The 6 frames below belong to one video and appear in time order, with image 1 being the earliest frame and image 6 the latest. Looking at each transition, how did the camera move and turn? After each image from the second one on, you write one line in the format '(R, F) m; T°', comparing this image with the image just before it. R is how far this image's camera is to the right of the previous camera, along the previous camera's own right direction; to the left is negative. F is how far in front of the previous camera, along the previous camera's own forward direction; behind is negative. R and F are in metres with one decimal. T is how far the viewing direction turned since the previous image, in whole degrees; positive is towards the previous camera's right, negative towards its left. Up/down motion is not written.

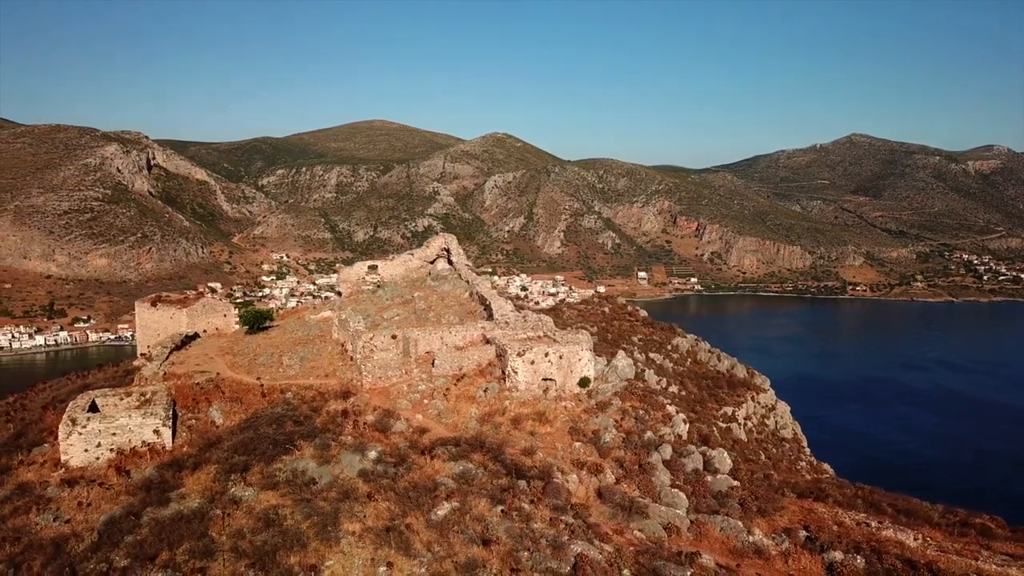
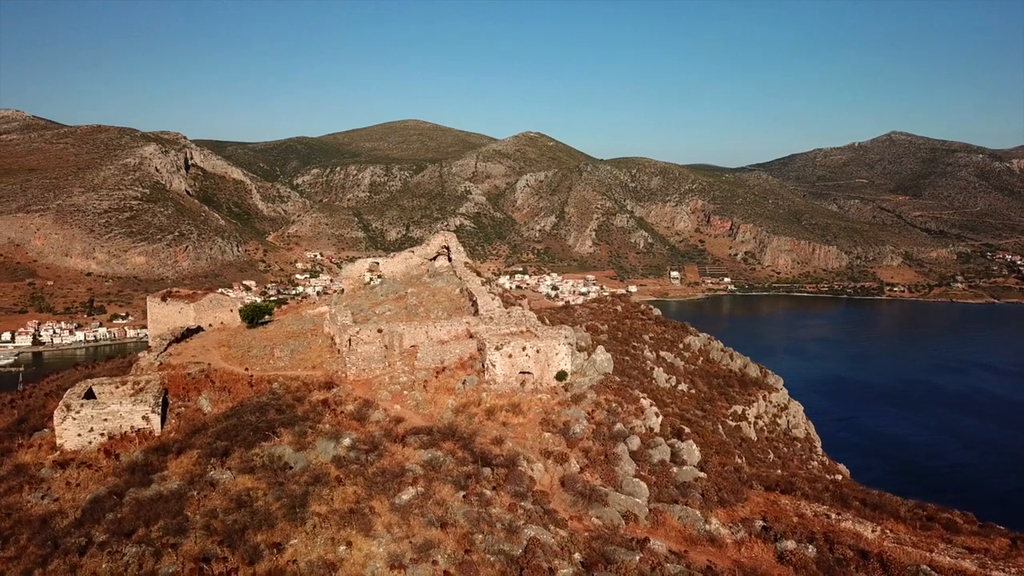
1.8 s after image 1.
(+0.8, -0.3) m; -2°
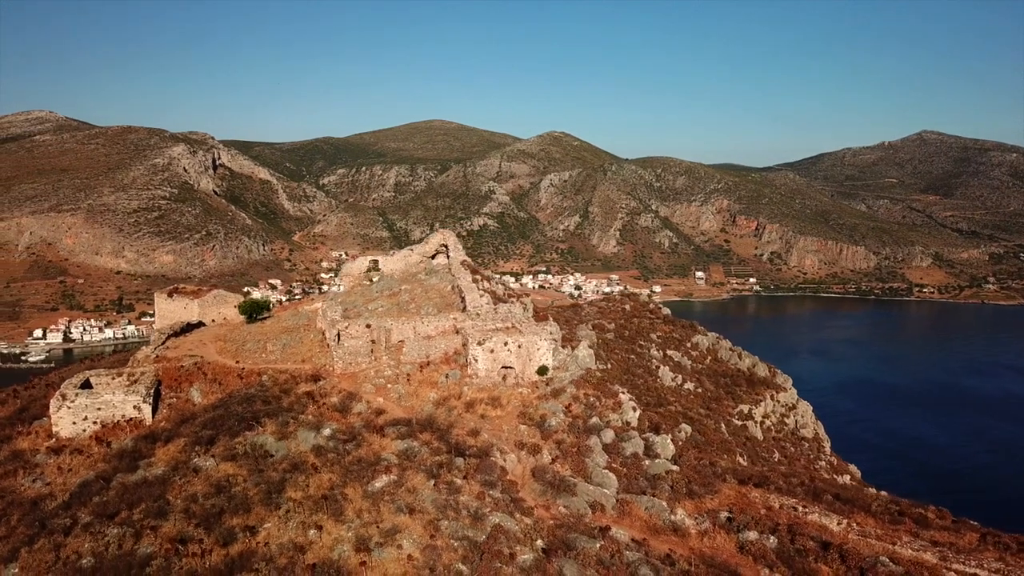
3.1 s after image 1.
(+0.6, -0.2) m; -1°
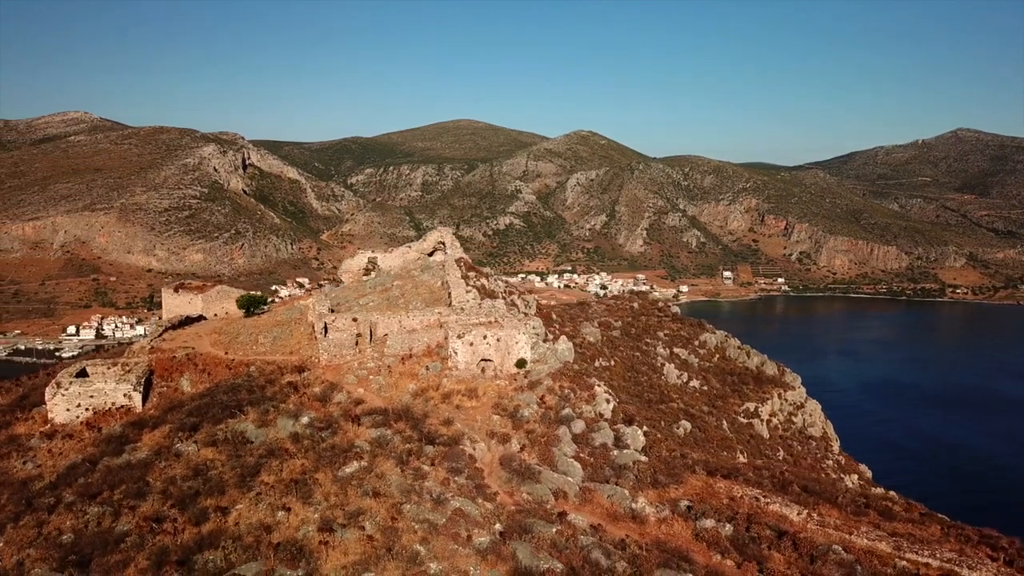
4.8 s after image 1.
(+0.7, -0.2) m; -2°
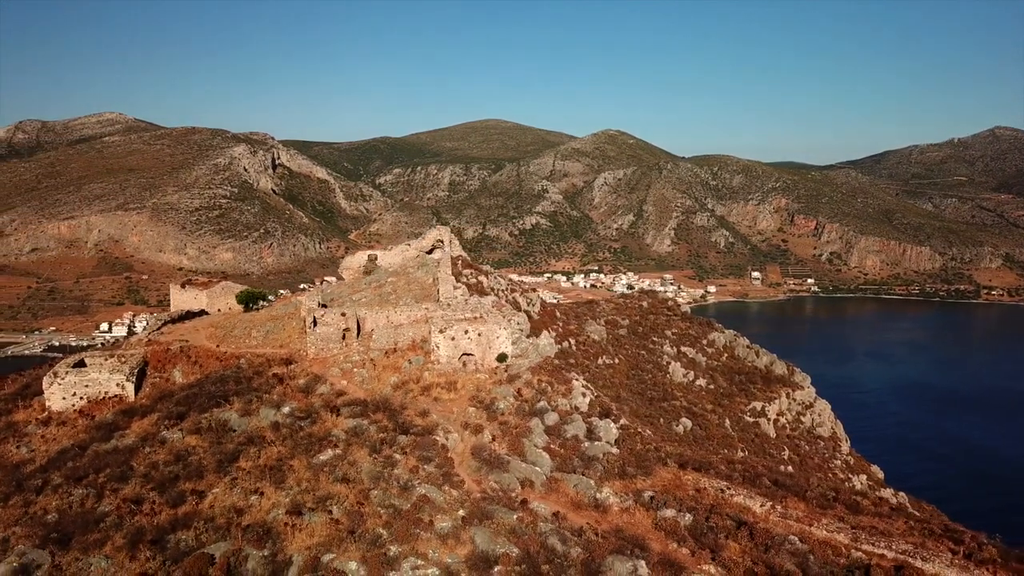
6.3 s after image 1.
(+0.7, -0.2) m; -2°
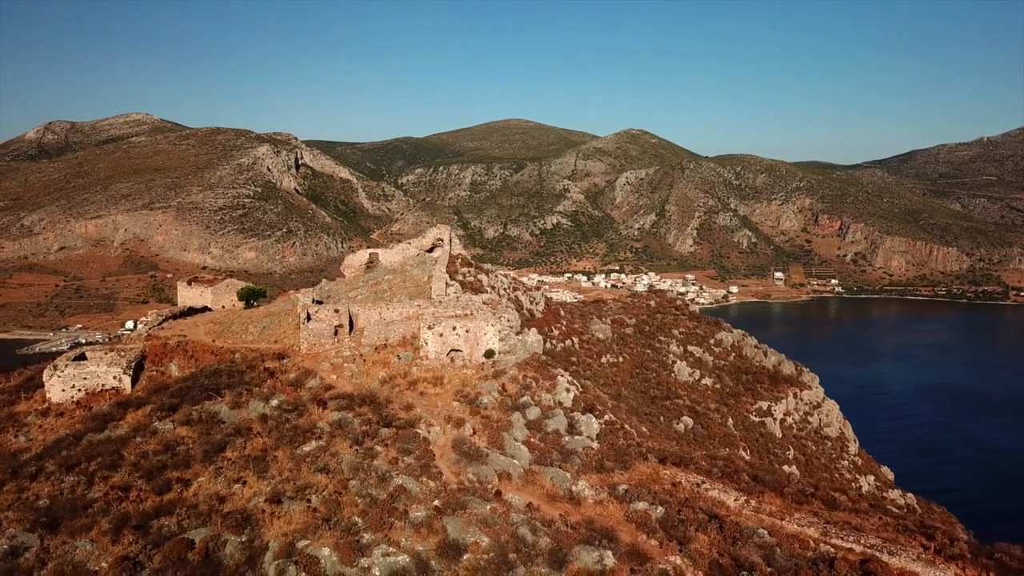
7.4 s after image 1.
(+0.5, -0.2) m; -1°
